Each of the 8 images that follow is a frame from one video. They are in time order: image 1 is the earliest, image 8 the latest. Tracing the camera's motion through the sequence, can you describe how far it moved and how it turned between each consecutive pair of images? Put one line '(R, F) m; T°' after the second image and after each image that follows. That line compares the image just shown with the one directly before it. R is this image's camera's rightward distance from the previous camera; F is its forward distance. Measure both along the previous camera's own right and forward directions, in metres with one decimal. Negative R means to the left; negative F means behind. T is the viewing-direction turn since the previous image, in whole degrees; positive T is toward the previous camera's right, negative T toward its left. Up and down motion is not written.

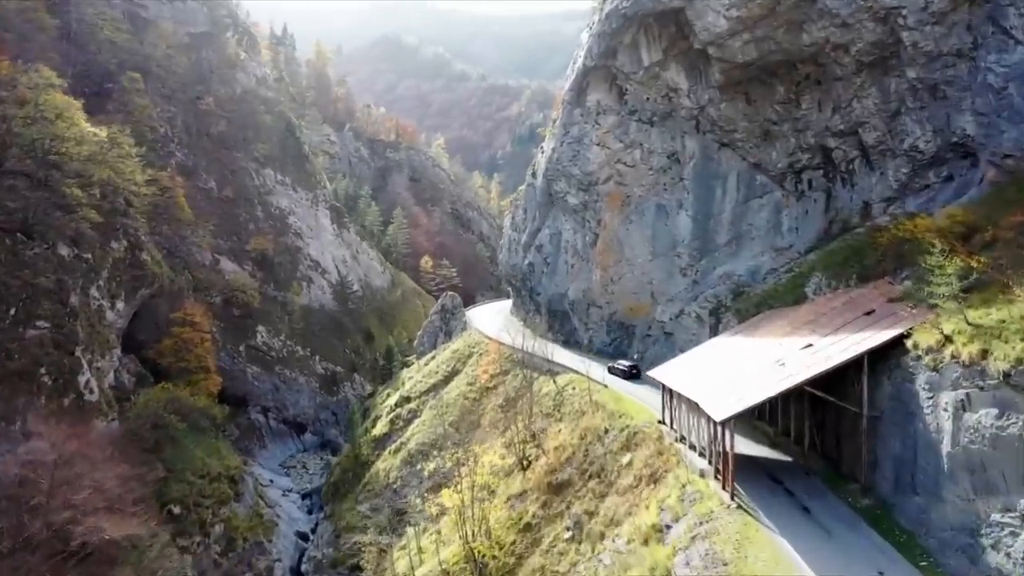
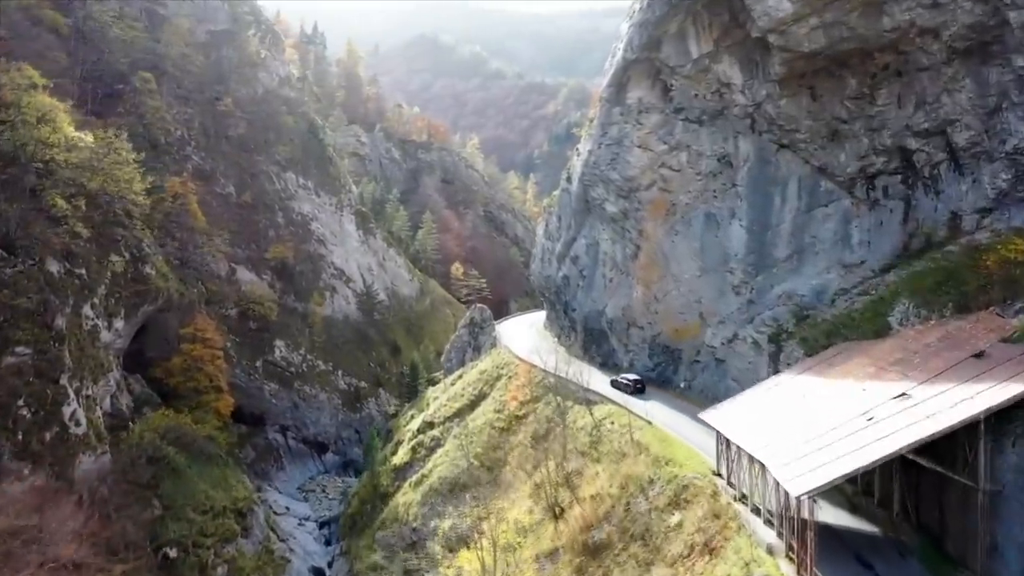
(+0.2, +4.1) m; -3°
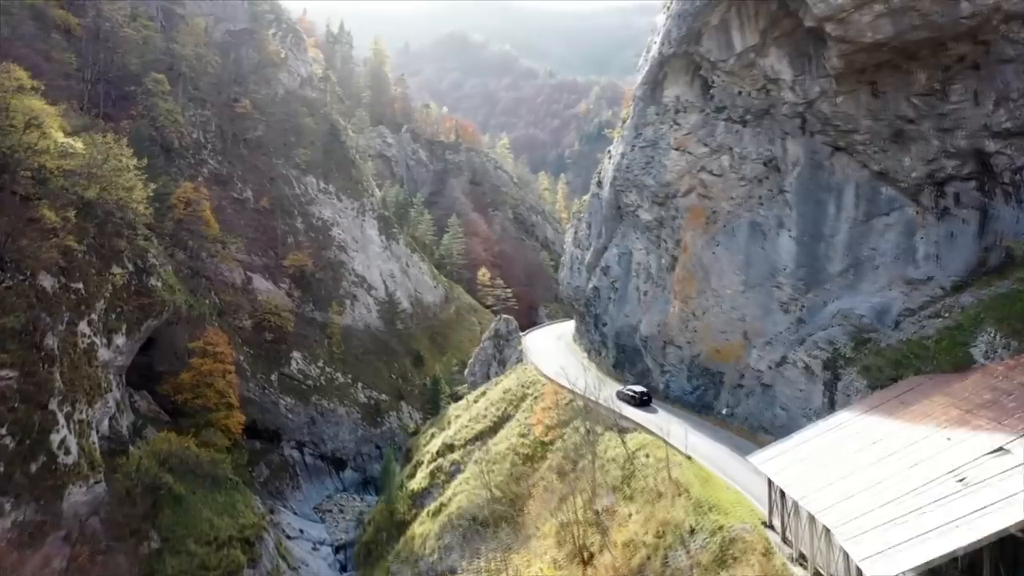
(+0.2, +3.0) m; -2°
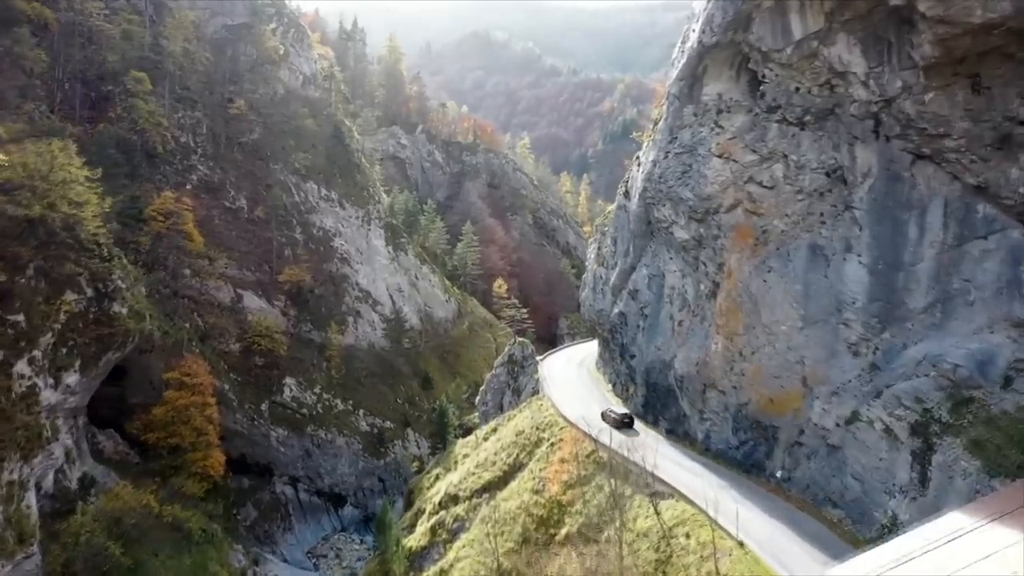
(+0.4, +5.4) m; -2°
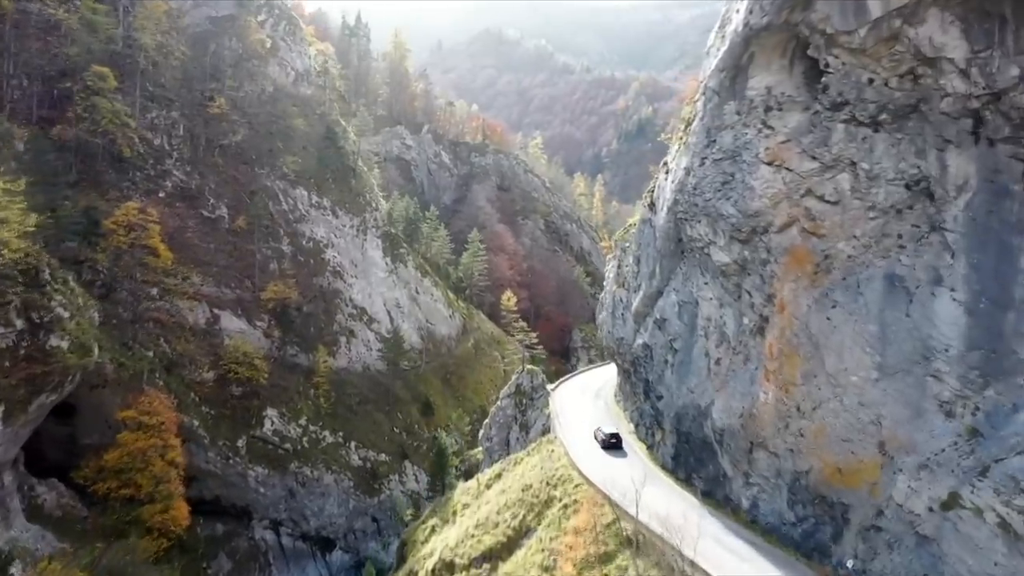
(+0.3, +5.4) m; -1°
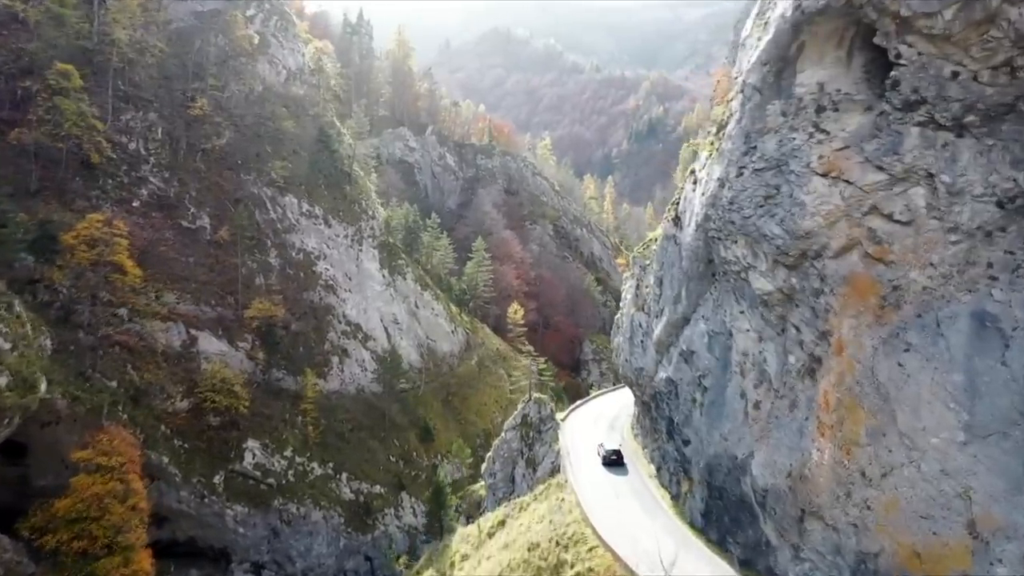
(+0.1, +4.1) m; -1°
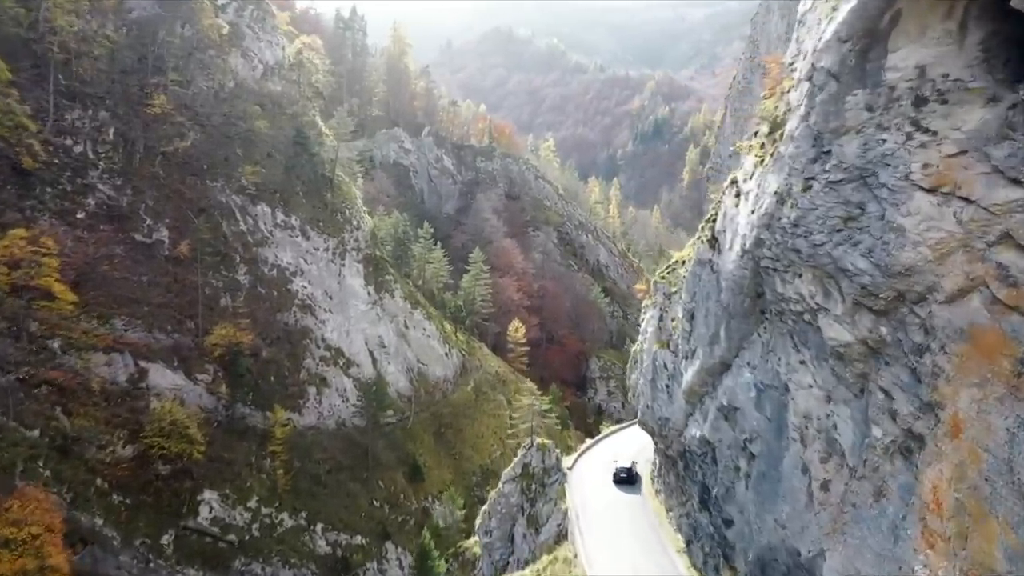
(+0.2, +5.5) m; 0°
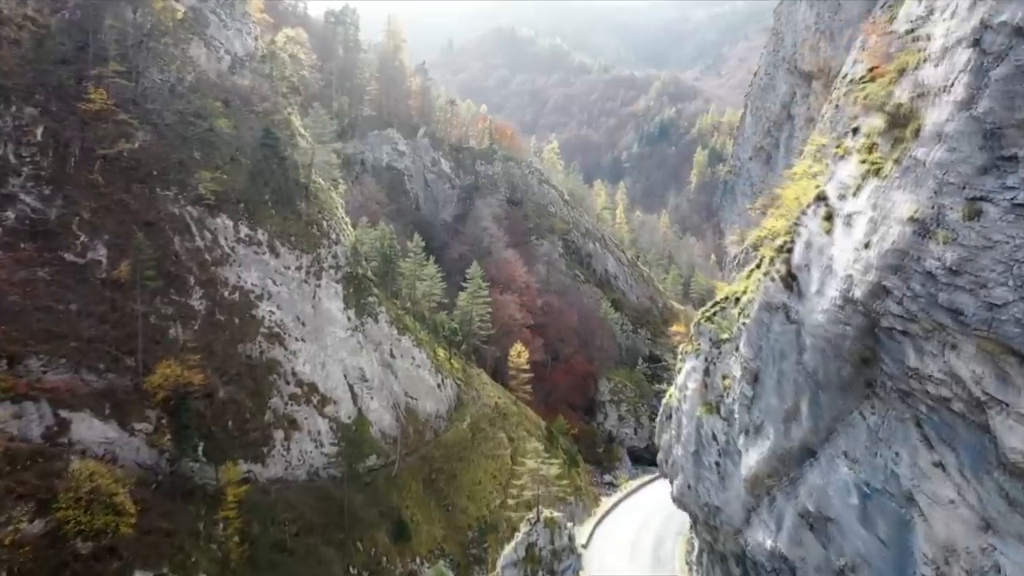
(0.0, +6.3) m; 0°
